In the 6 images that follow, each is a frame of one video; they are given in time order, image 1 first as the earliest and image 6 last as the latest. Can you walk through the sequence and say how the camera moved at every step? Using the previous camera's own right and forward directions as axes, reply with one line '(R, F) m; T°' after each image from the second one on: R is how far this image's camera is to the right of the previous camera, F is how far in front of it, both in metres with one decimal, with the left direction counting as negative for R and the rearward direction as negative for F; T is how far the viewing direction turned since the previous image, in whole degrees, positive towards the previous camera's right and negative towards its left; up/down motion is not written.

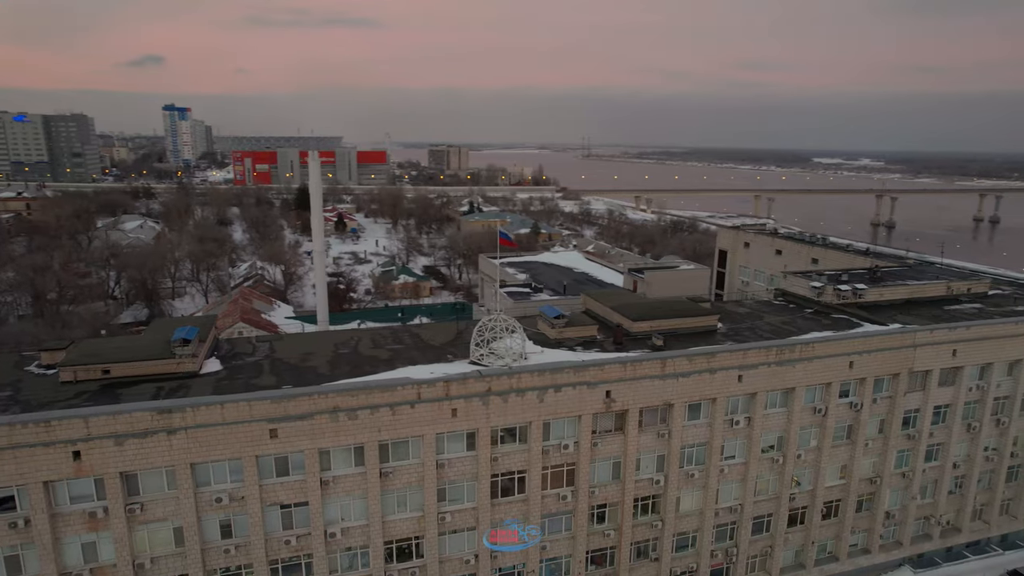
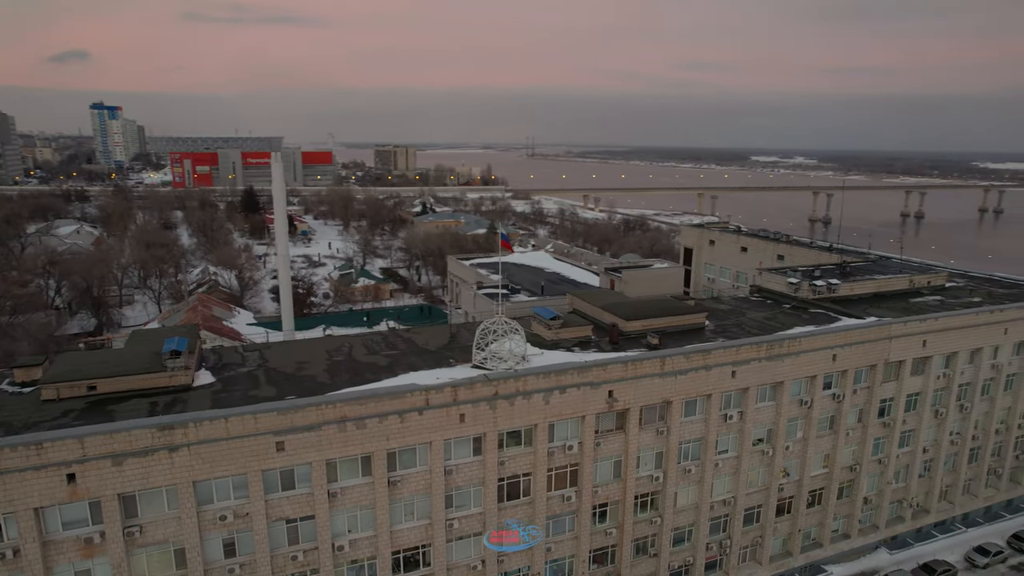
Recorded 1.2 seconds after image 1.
(-1.6, +0.1) m; +5°
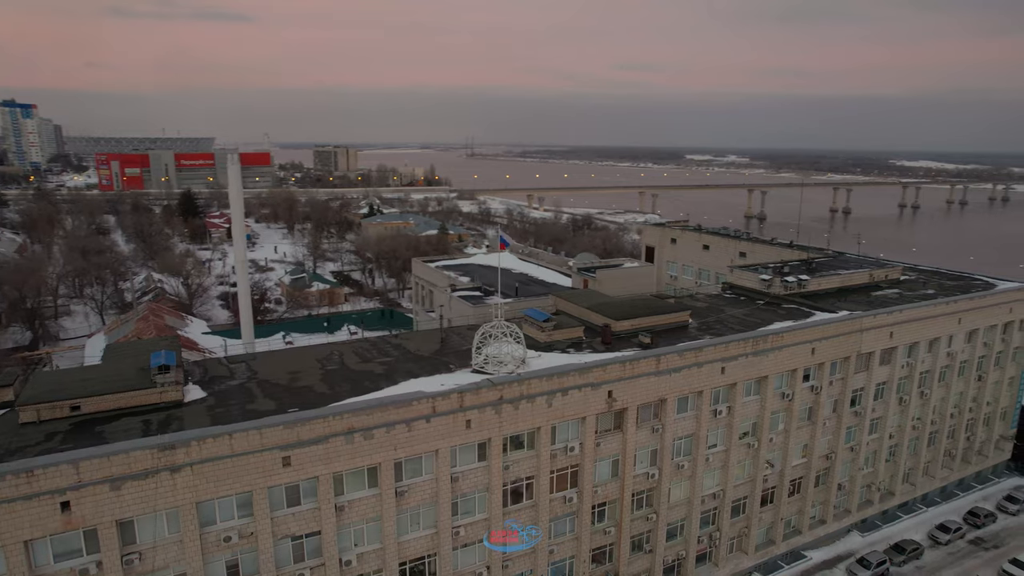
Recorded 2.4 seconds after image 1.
(-1.6, +0.2) m; +5°
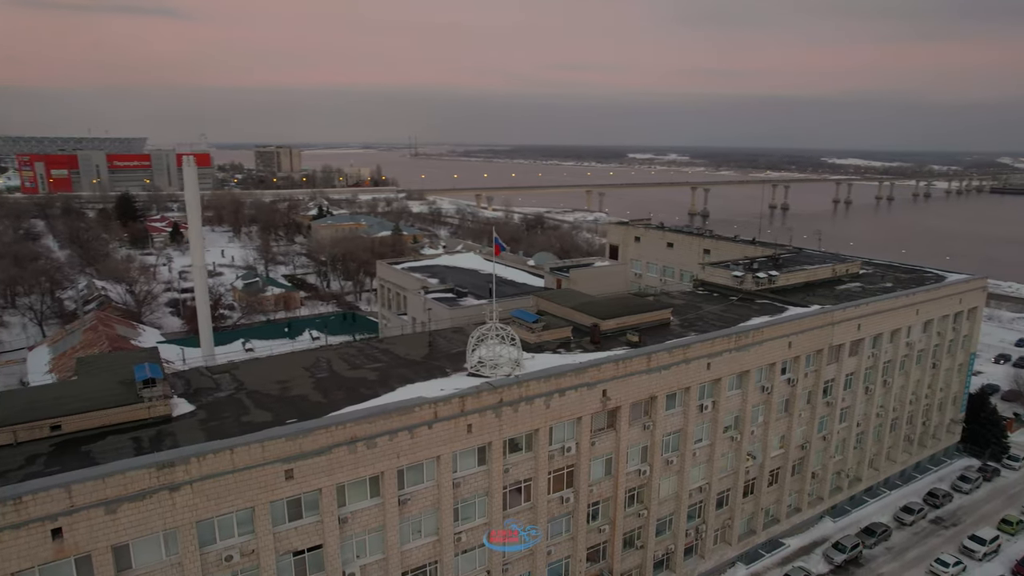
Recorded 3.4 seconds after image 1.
(-1.4, +0.2) m; +5°
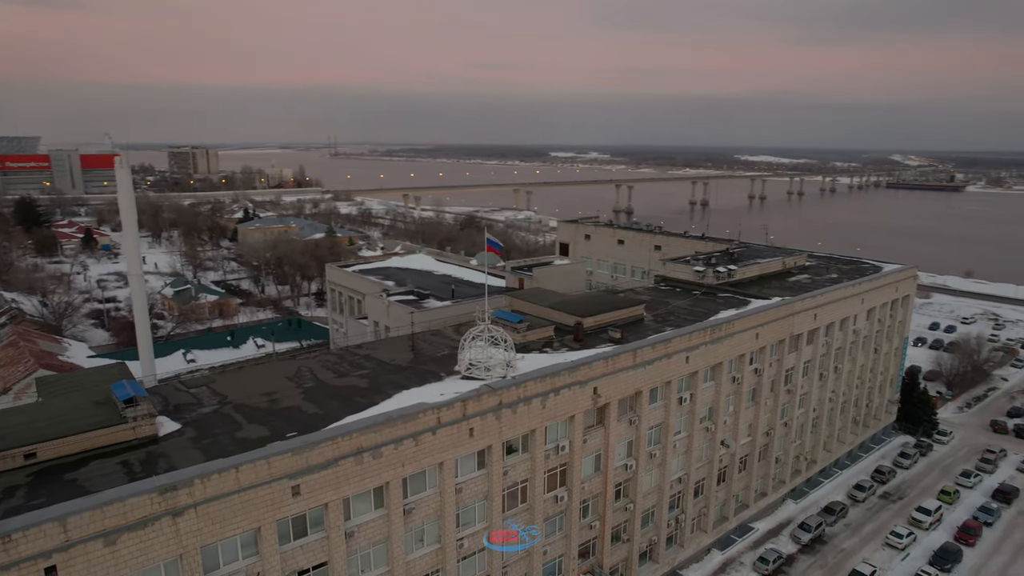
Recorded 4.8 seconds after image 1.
(-1.9, +0.2) m; +6°
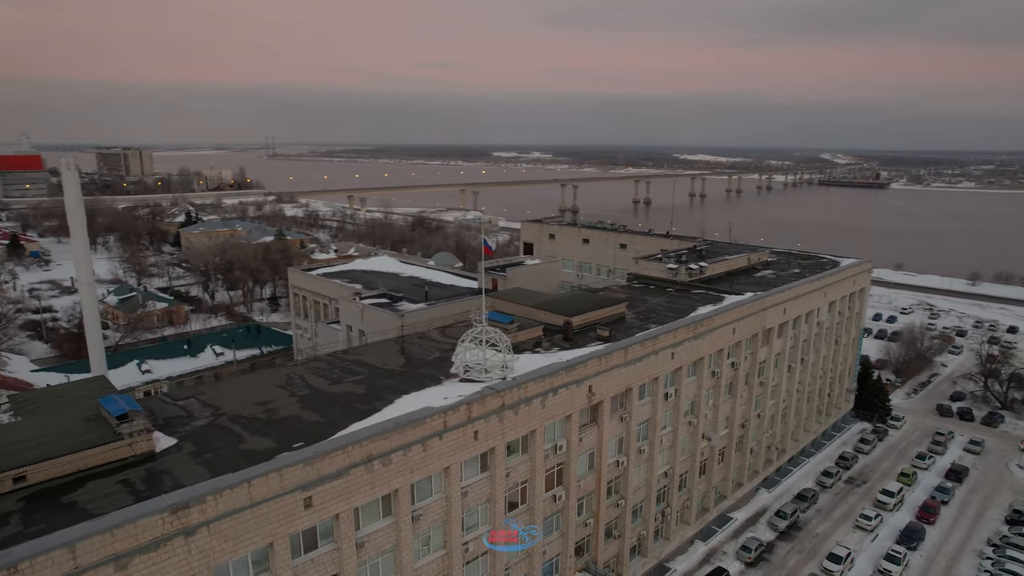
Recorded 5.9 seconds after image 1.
(-1.5, +0.1) m; +5°
